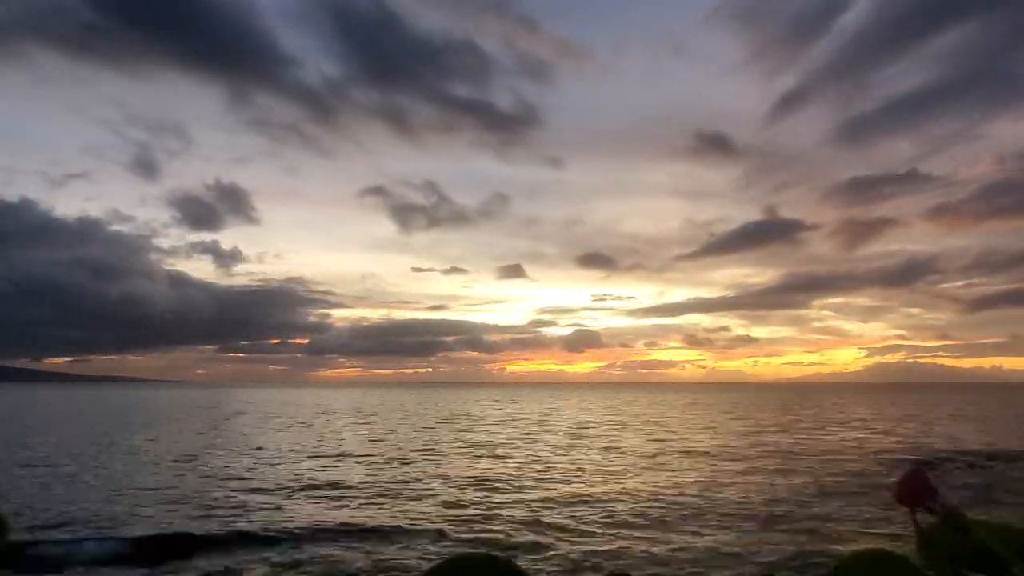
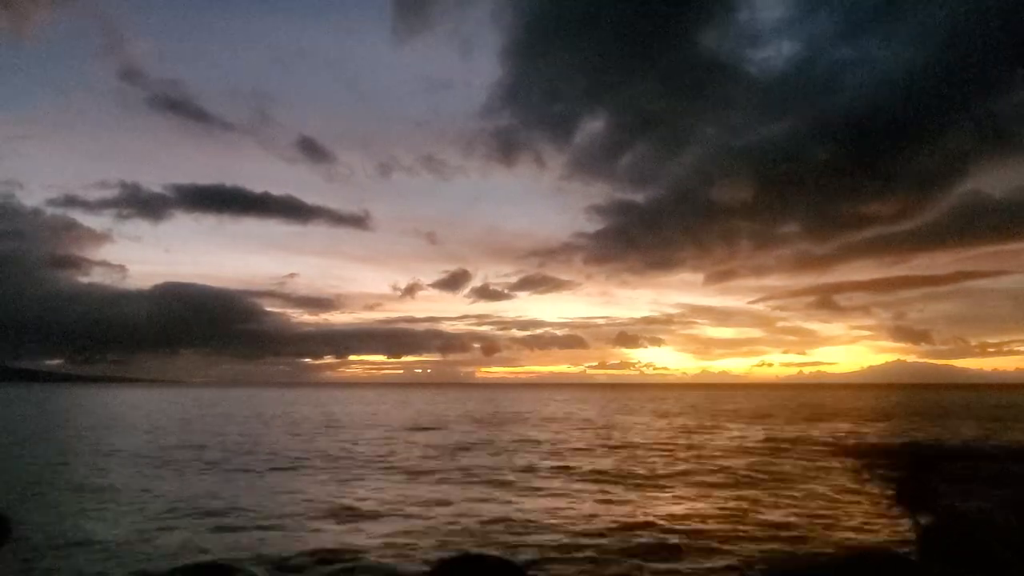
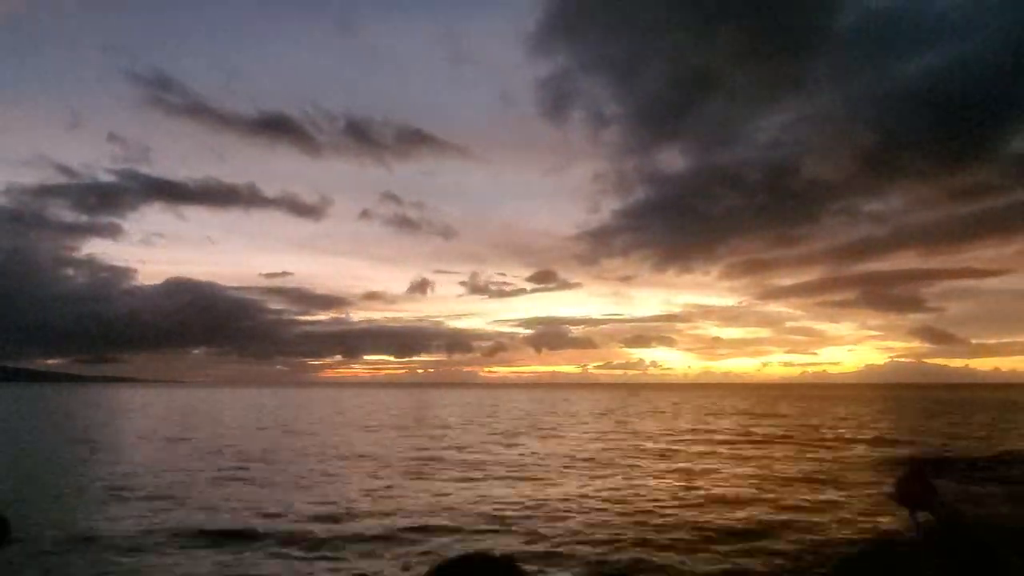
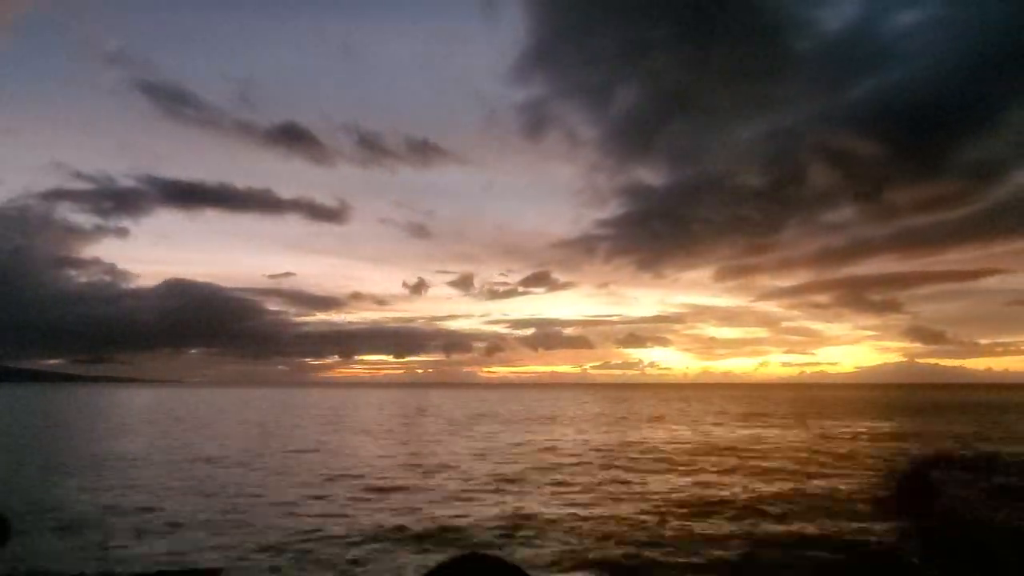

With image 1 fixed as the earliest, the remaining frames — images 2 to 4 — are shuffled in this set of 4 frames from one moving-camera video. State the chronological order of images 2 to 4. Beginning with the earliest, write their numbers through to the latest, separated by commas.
3, 4, 2
